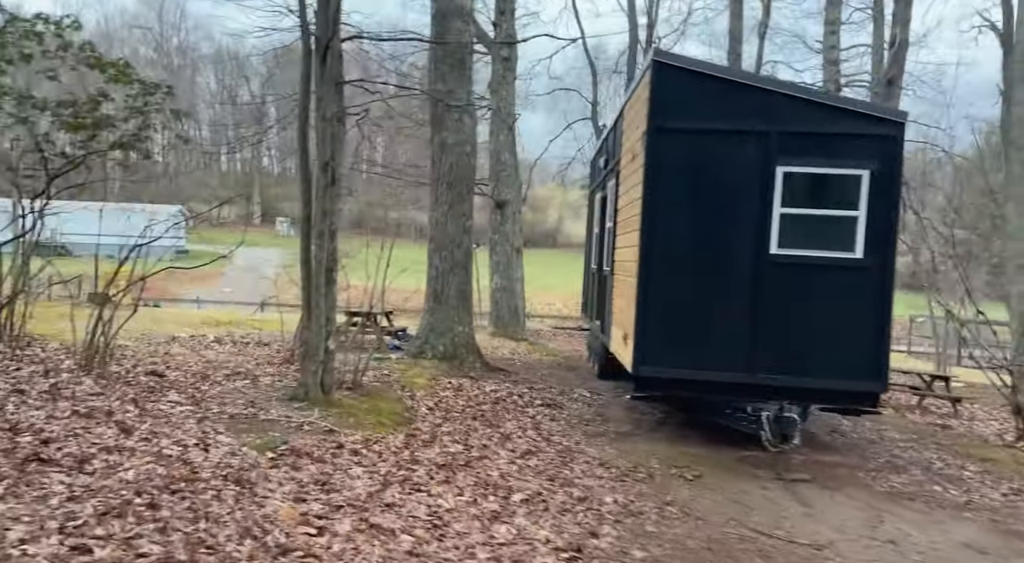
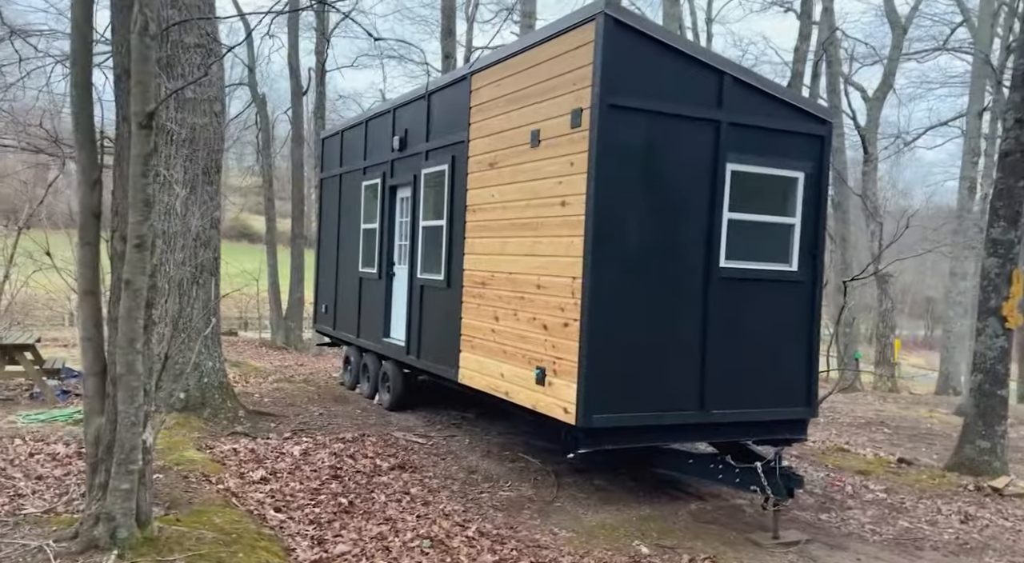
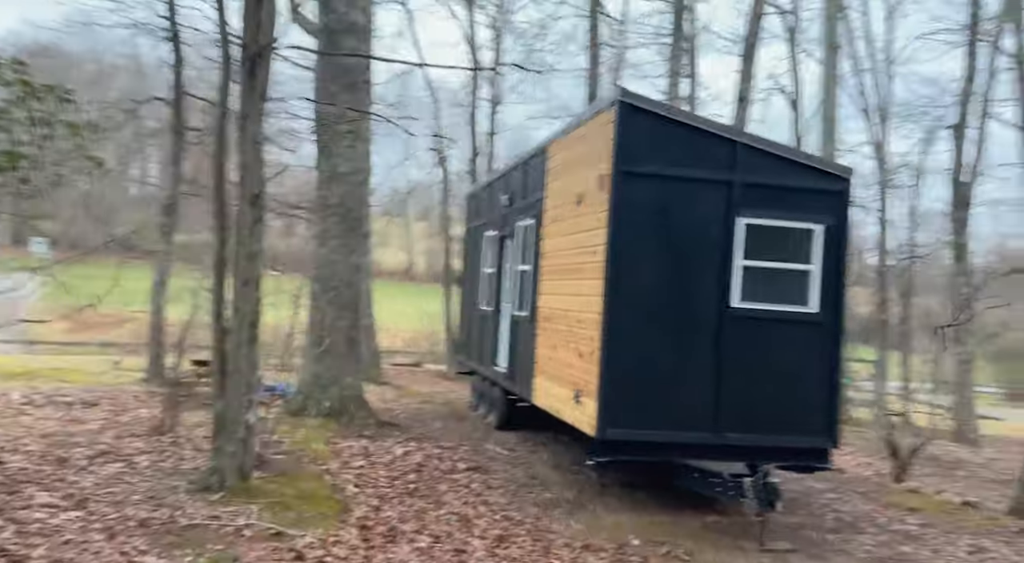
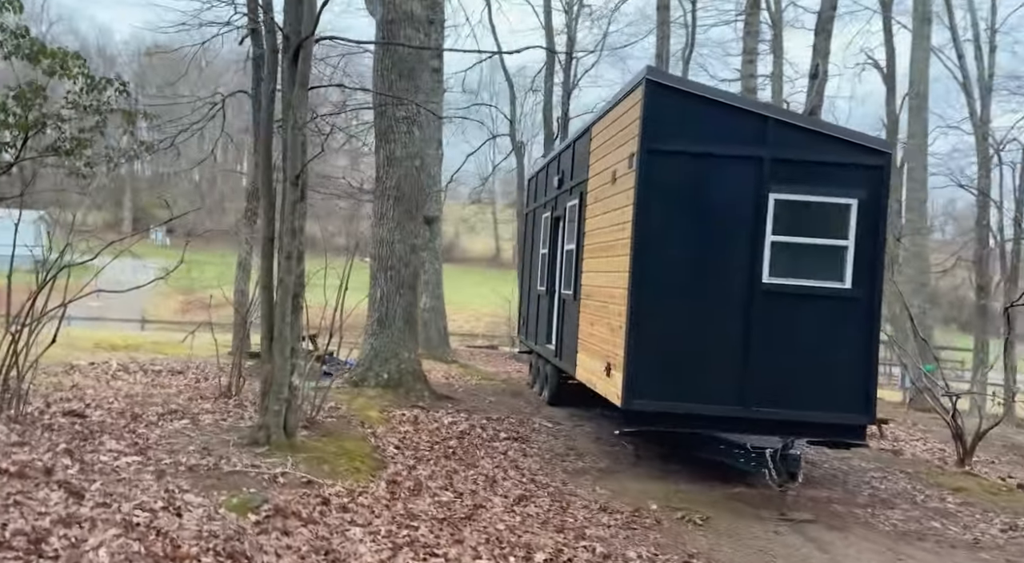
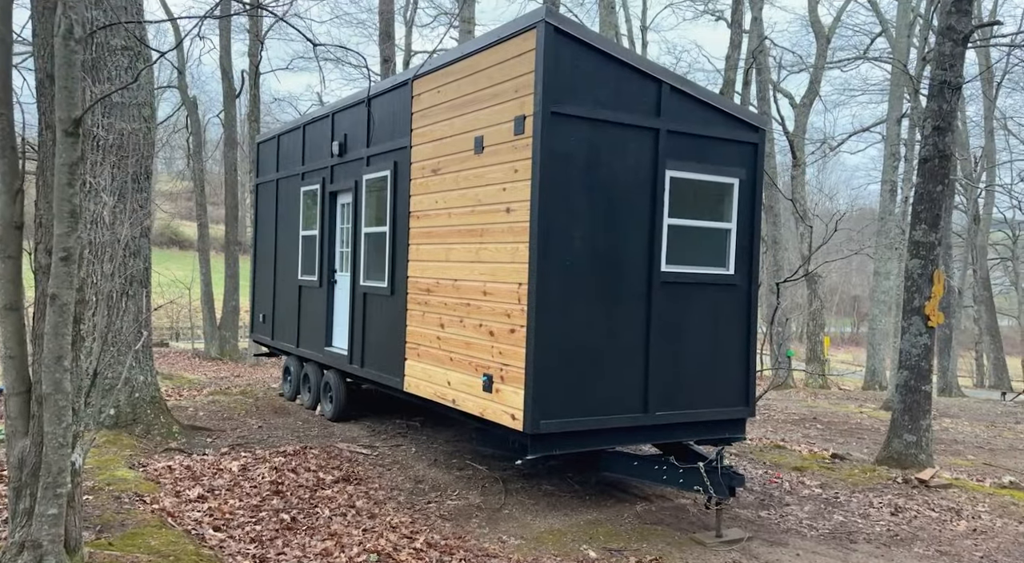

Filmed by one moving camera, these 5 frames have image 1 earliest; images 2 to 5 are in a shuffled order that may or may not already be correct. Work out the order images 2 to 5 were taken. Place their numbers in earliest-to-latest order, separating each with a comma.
4, 3, 2, 5
